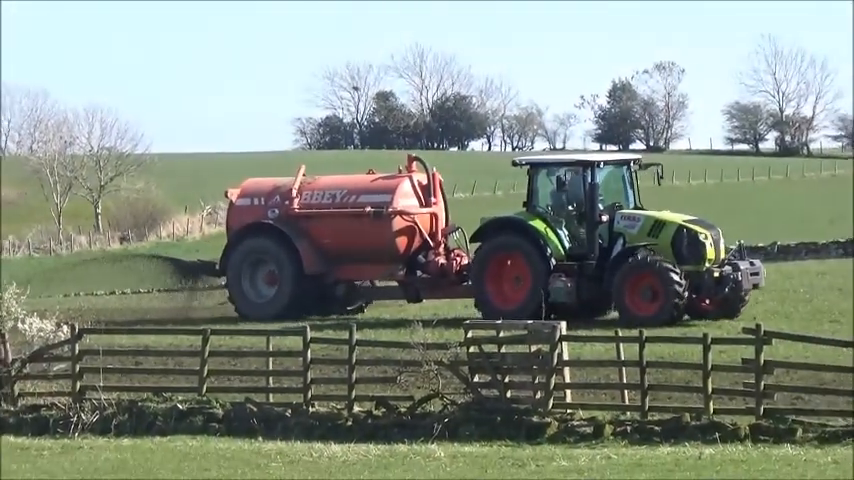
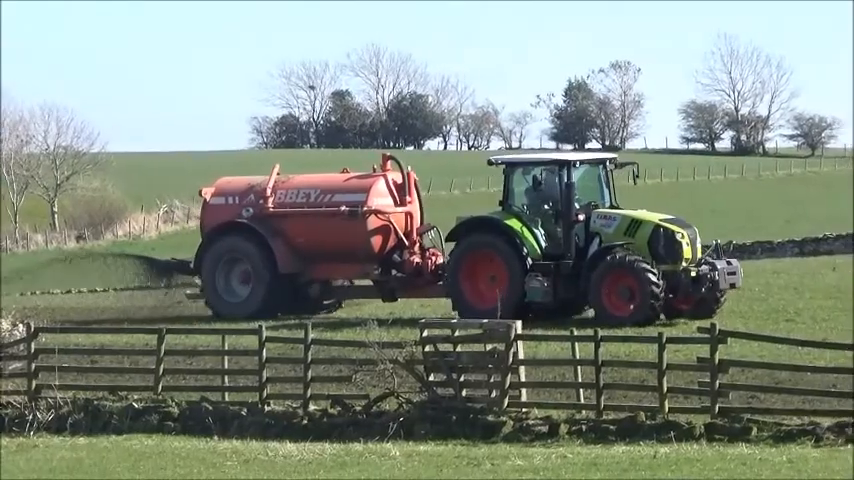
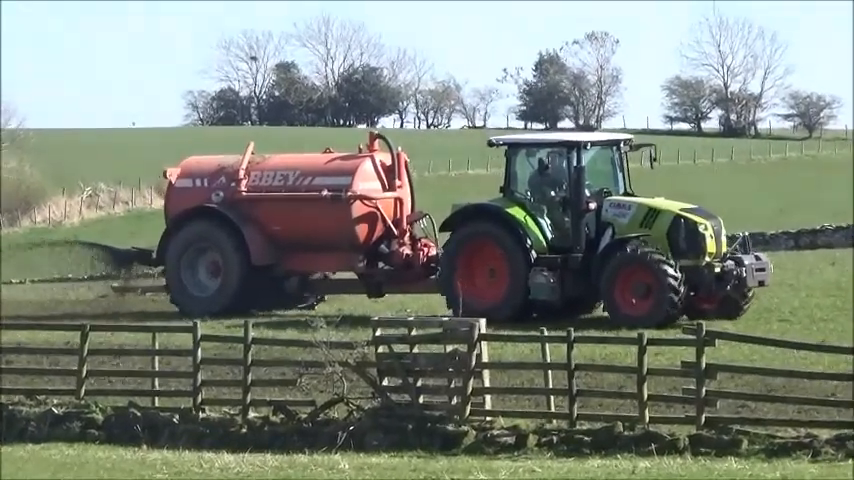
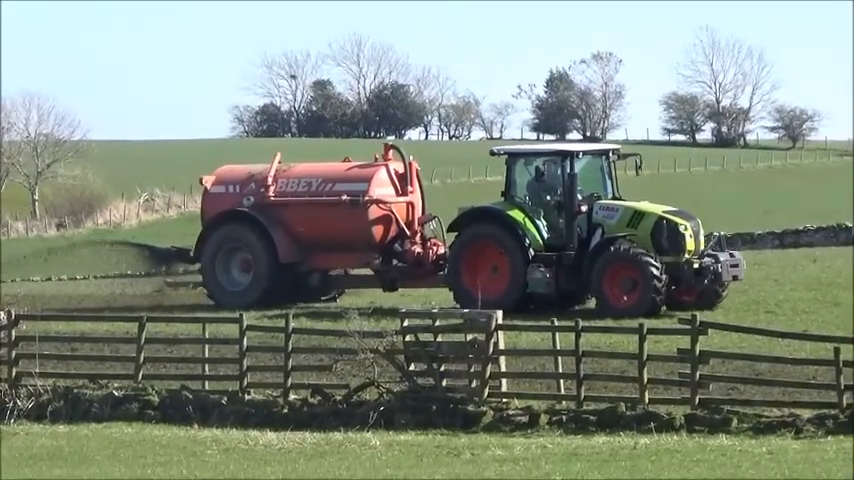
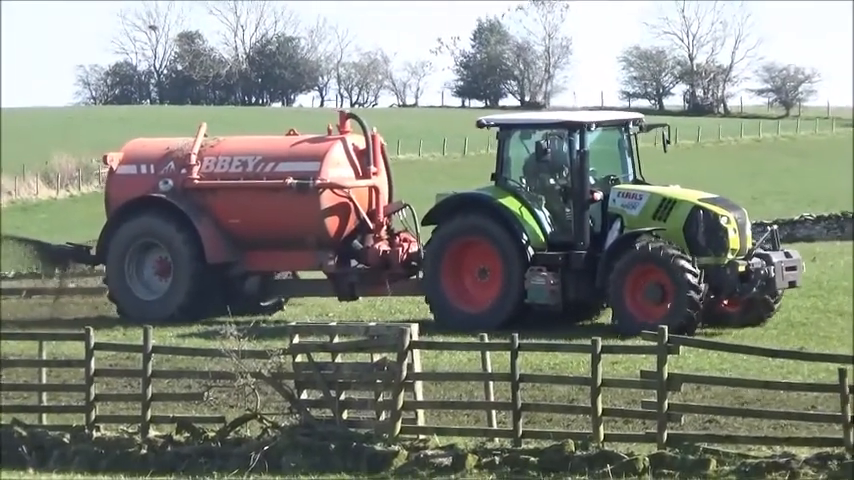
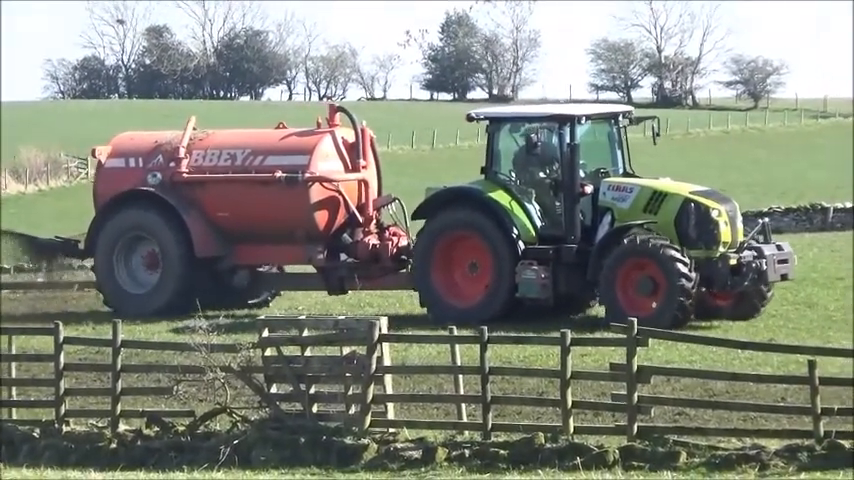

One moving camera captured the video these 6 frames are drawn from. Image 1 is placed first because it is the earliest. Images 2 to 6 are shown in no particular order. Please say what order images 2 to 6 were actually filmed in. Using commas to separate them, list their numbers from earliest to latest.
2, 4, 3, 5, 6
